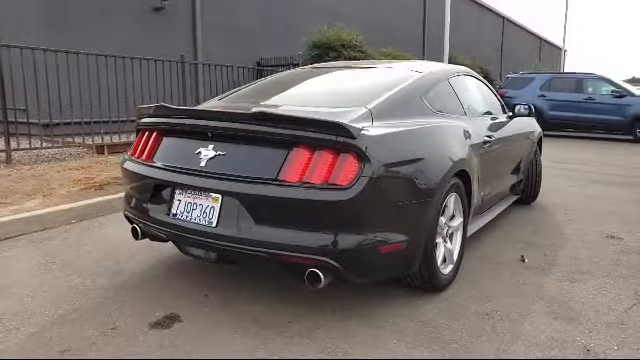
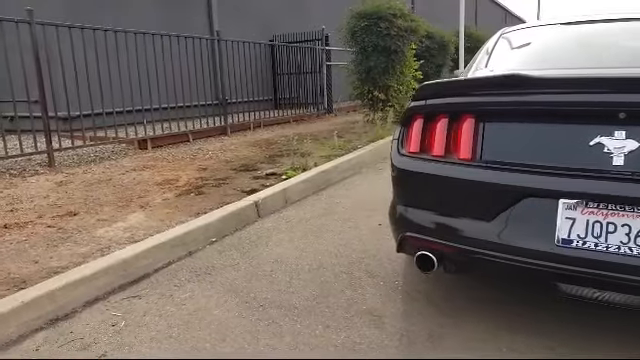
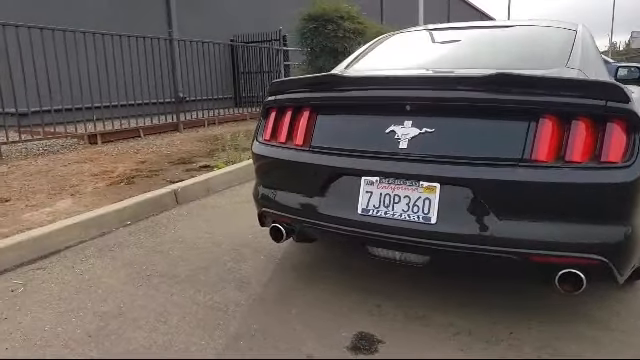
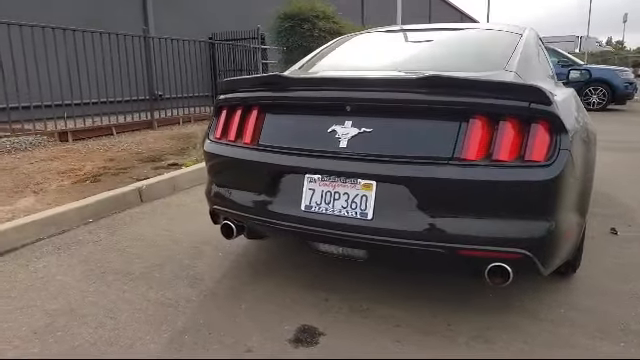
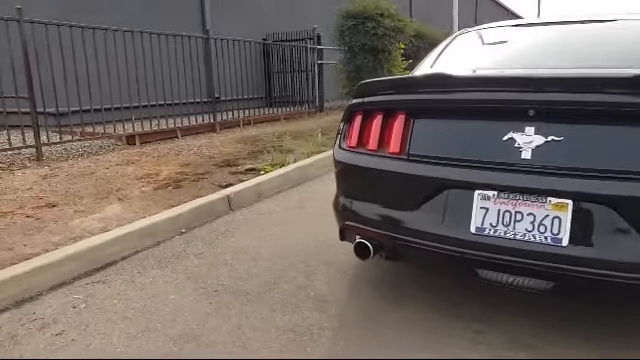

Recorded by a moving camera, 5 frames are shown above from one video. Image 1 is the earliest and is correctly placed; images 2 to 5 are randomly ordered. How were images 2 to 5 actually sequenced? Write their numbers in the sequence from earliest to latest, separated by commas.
4, 3, 5, 2
